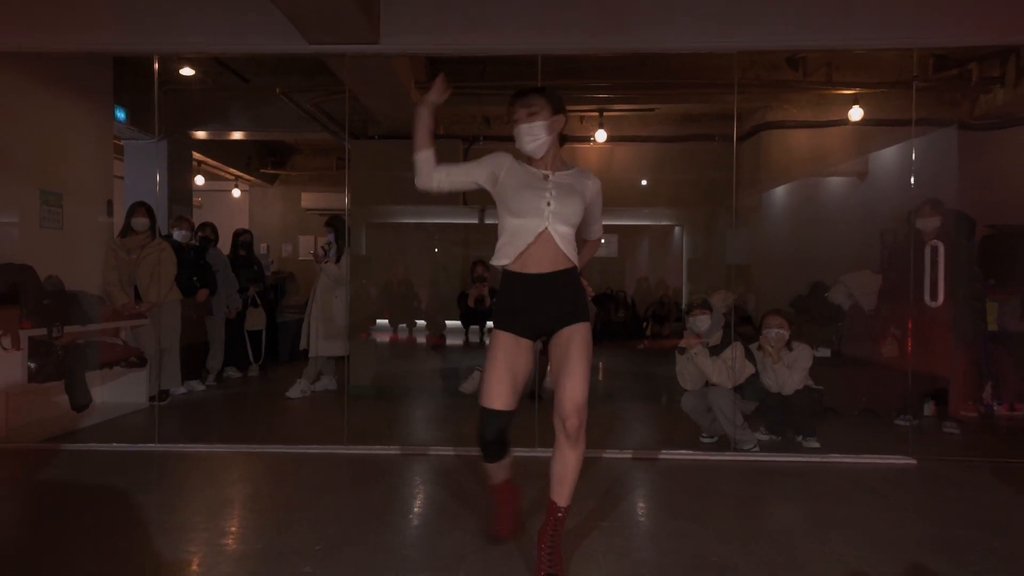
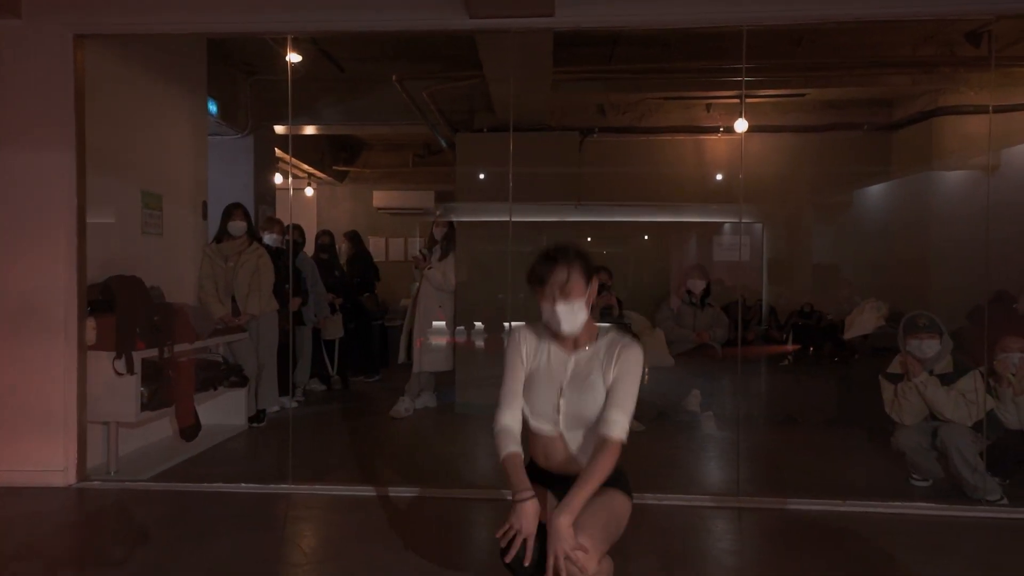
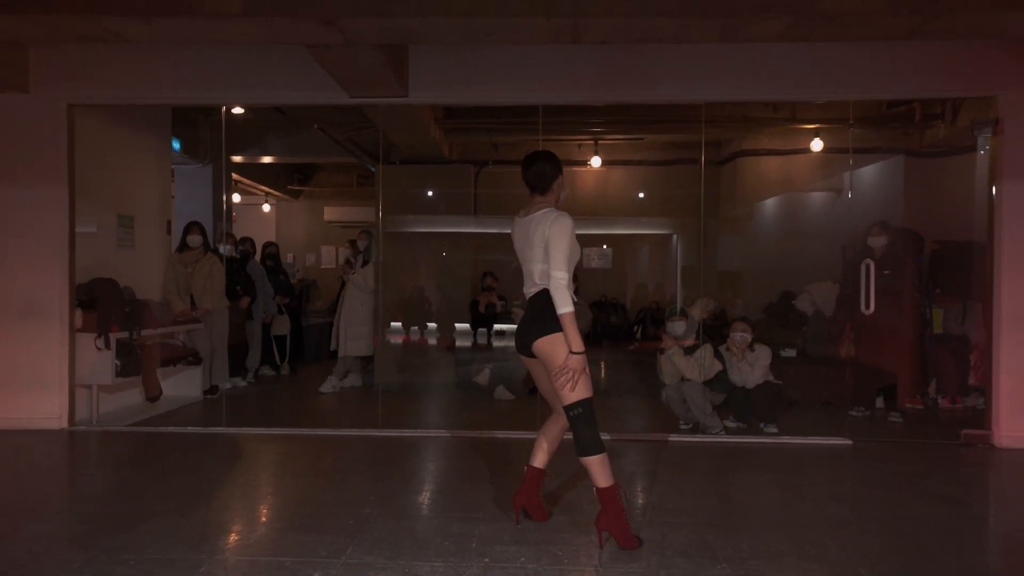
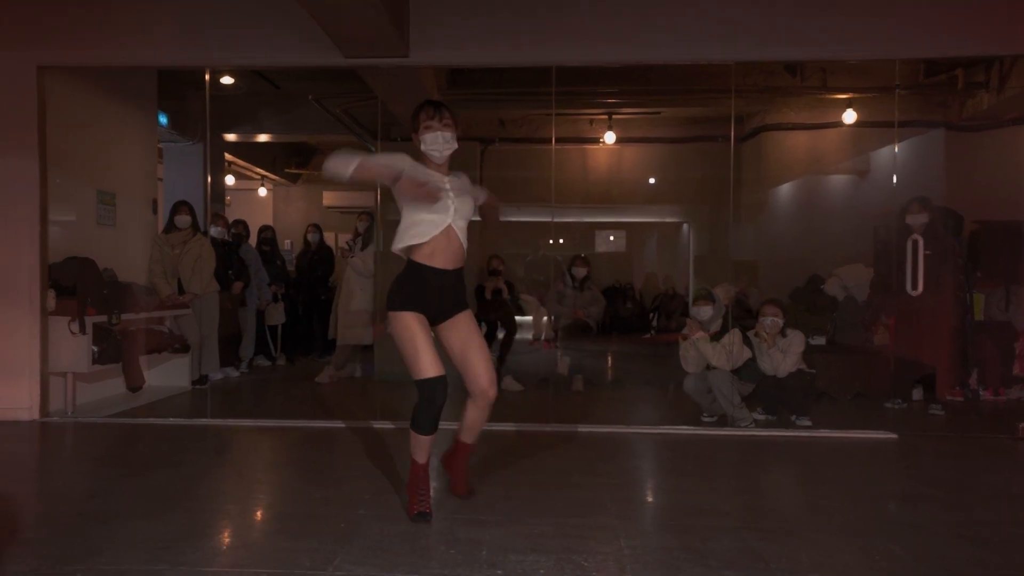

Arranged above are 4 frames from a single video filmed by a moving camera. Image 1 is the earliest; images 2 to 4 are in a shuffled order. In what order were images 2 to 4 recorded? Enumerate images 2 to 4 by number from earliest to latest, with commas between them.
3, 4, 2
